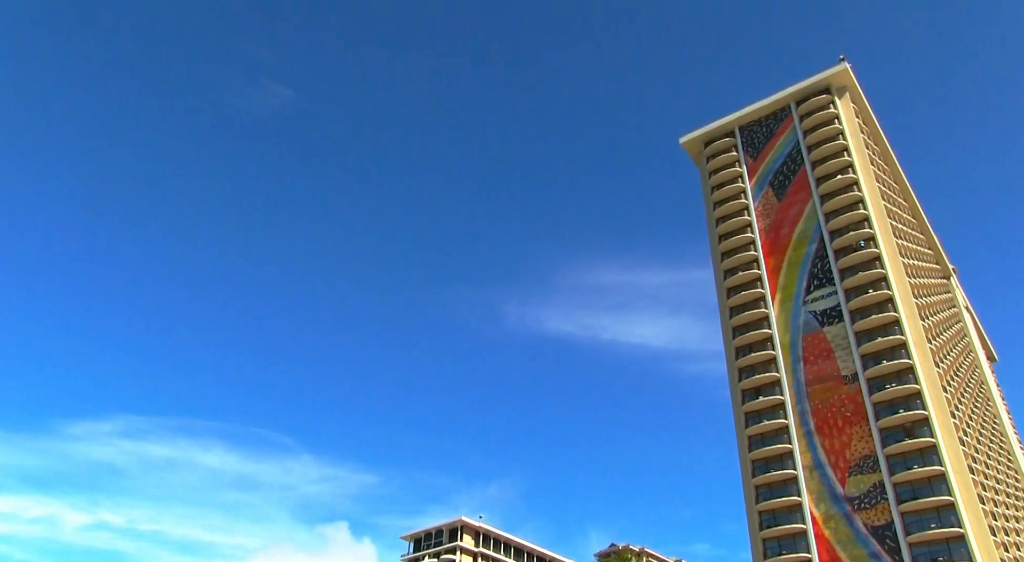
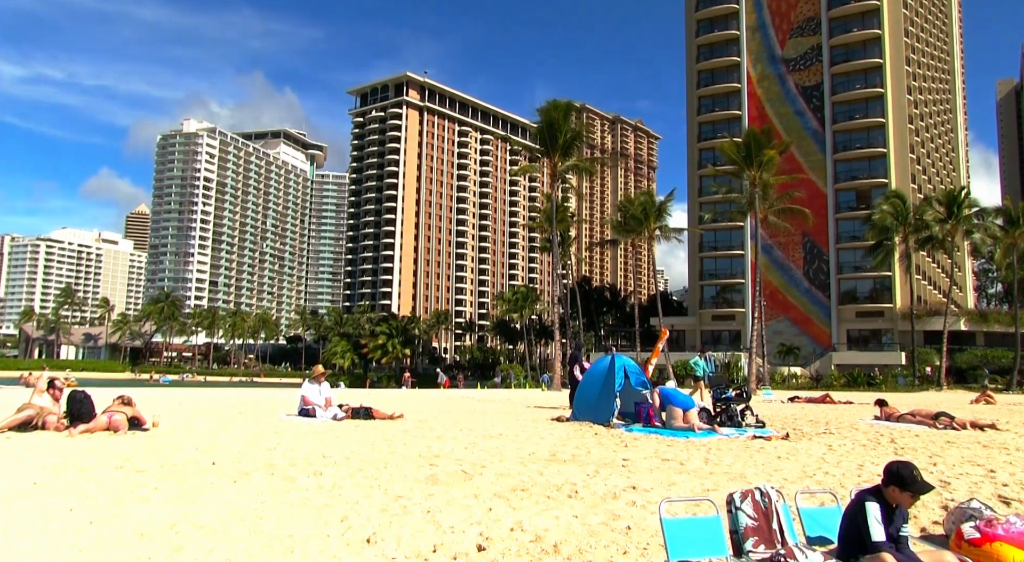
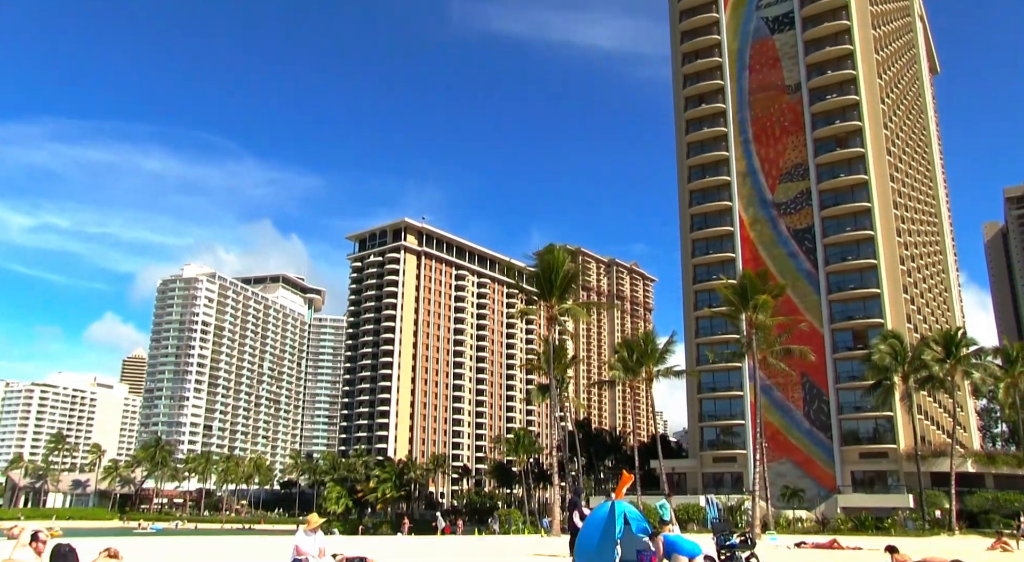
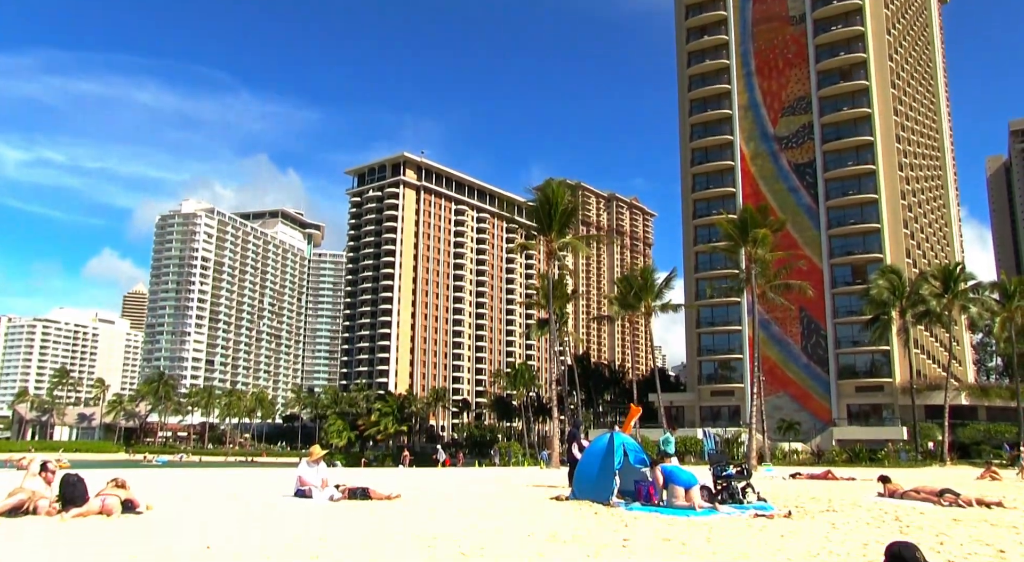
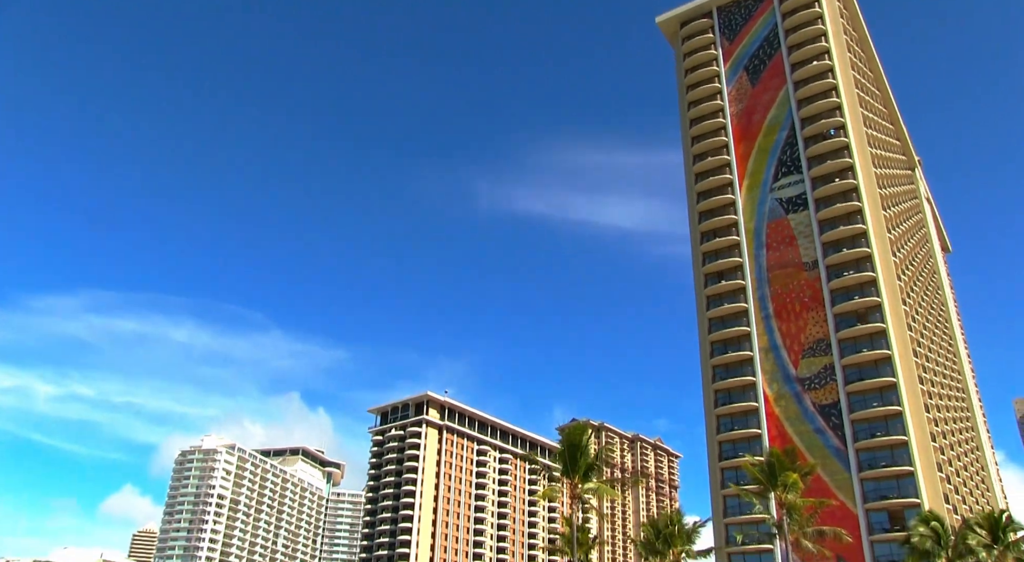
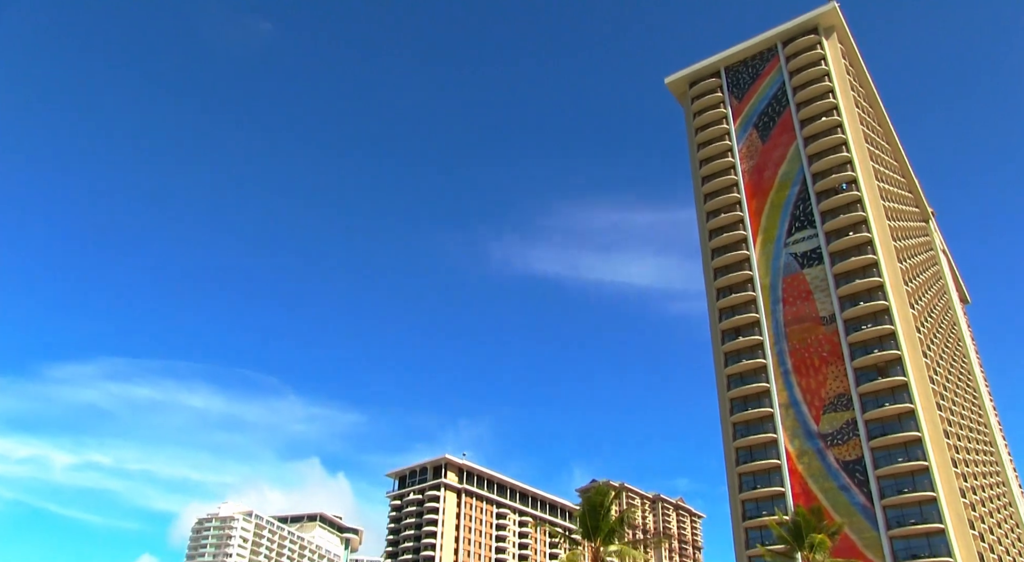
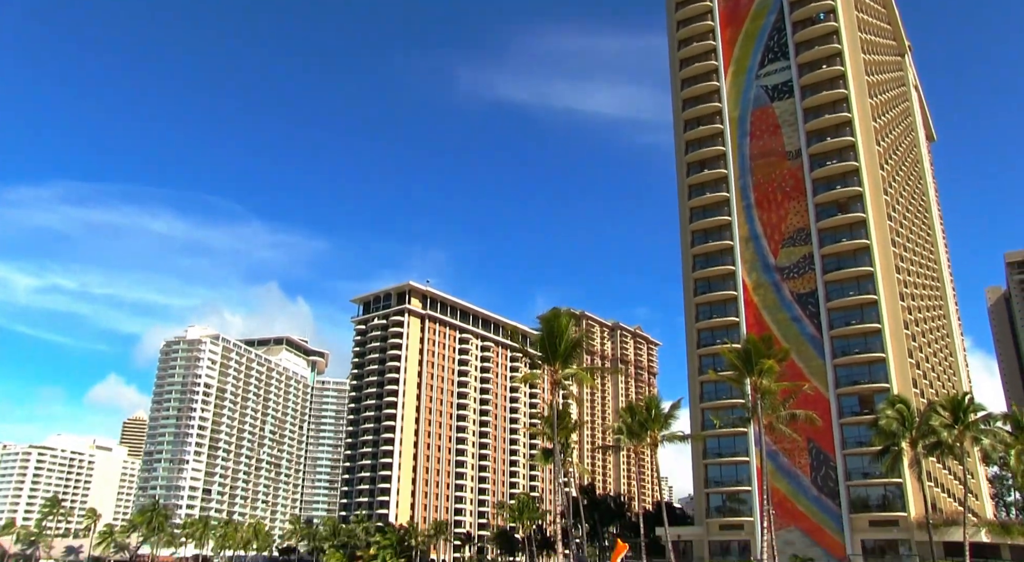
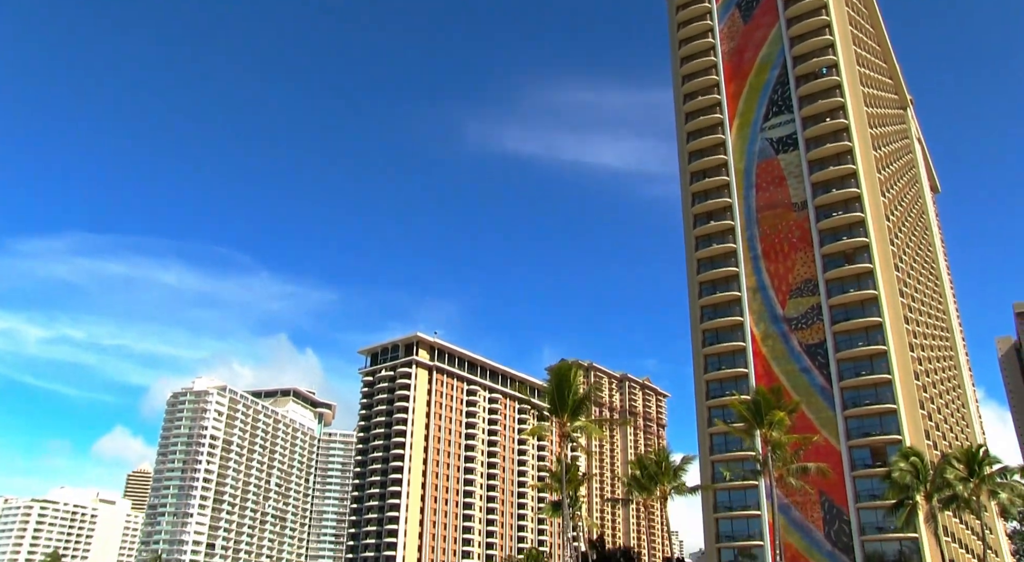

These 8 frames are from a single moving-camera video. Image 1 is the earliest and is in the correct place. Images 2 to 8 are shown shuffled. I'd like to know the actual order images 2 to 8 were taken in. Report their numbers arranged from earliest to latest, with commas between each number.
6, 5, 8, 7, 3, 4, 2
